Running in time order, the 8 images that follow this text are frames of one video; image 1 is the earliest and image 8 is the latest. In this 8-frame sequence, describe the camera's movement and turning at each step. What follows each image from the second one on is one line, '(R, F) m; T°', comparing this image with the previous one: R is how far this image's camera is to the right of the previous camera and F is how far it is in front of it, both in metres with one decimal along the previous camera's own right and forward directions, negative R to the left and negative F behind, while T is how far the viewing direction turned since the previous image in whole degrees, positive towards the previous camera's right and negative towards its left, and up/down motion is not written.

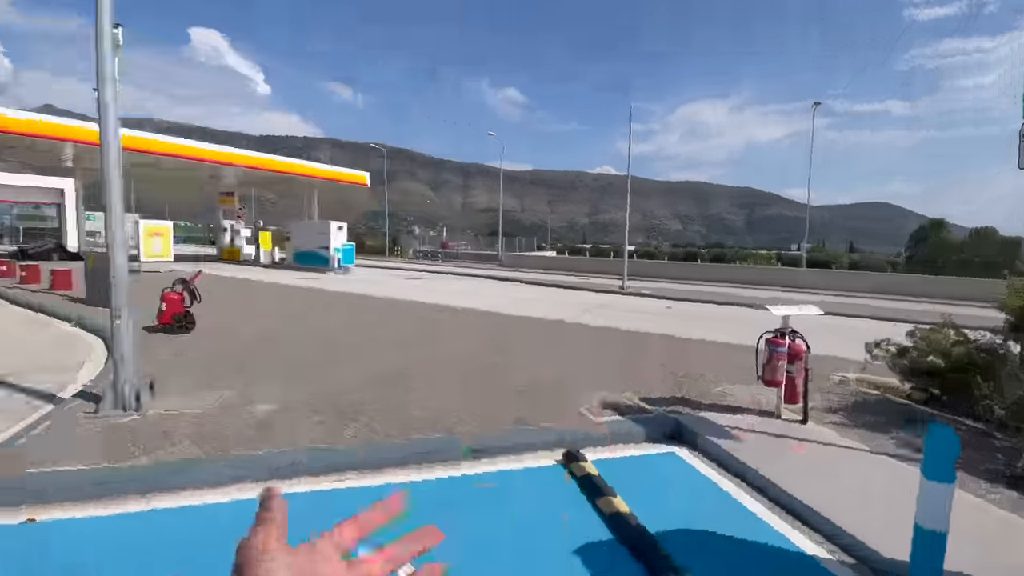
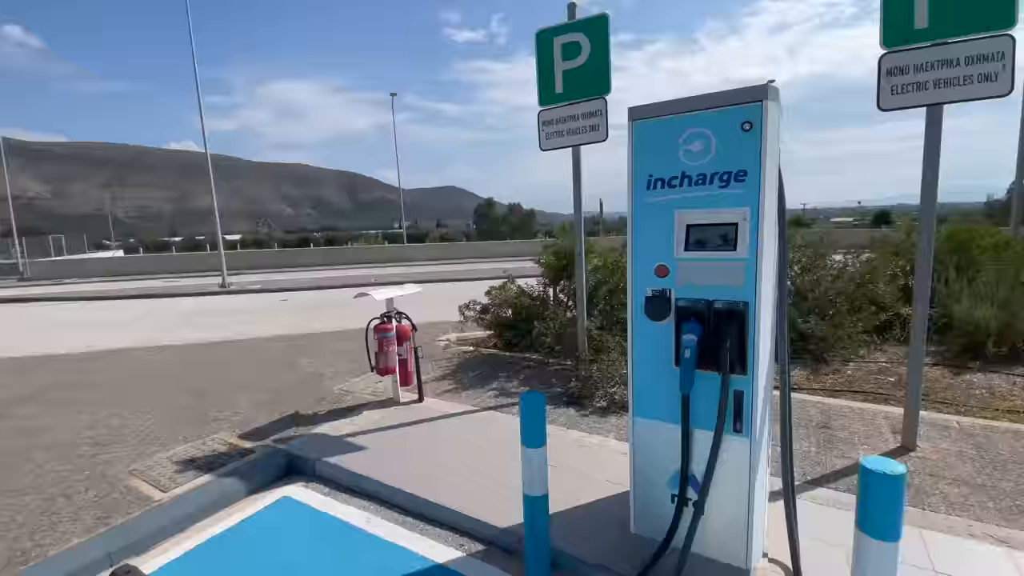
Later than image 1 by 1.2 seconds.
(+0.9, -1.1) m; -31°
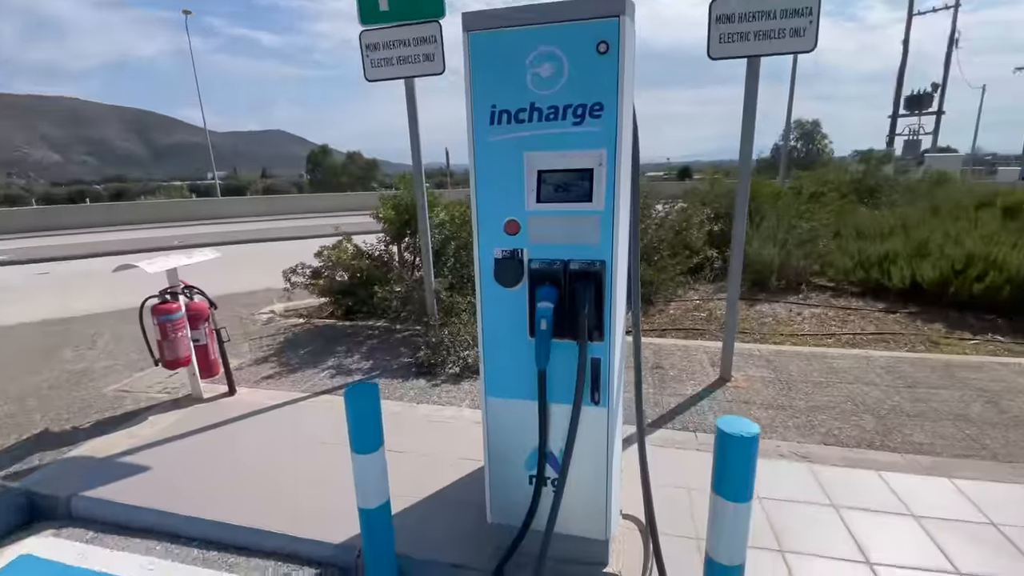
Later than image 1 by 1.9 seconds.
(+0.1, +0.5) m; +18°
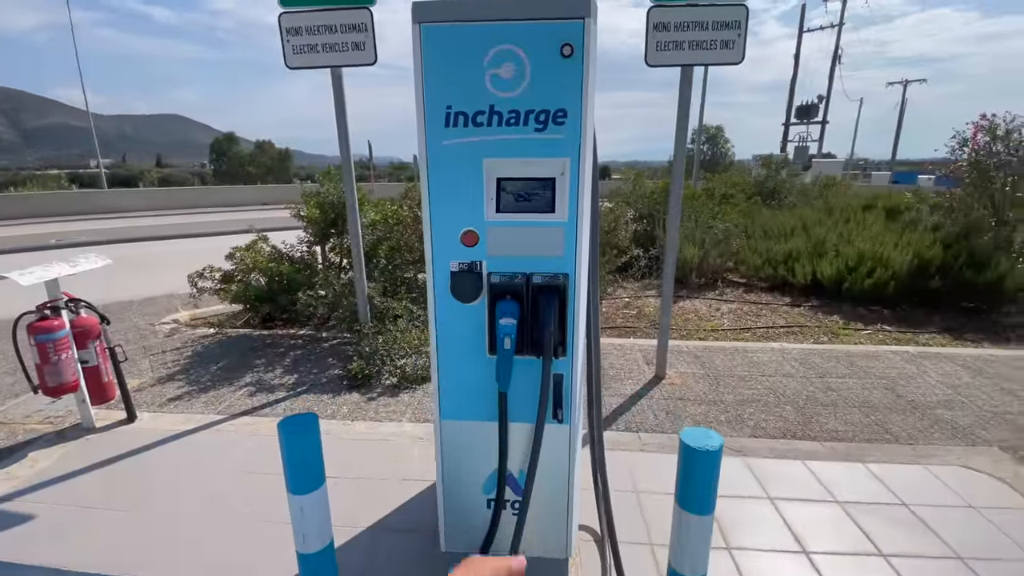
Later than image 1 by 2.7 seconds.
(-0.1, +0.1) m; +9°
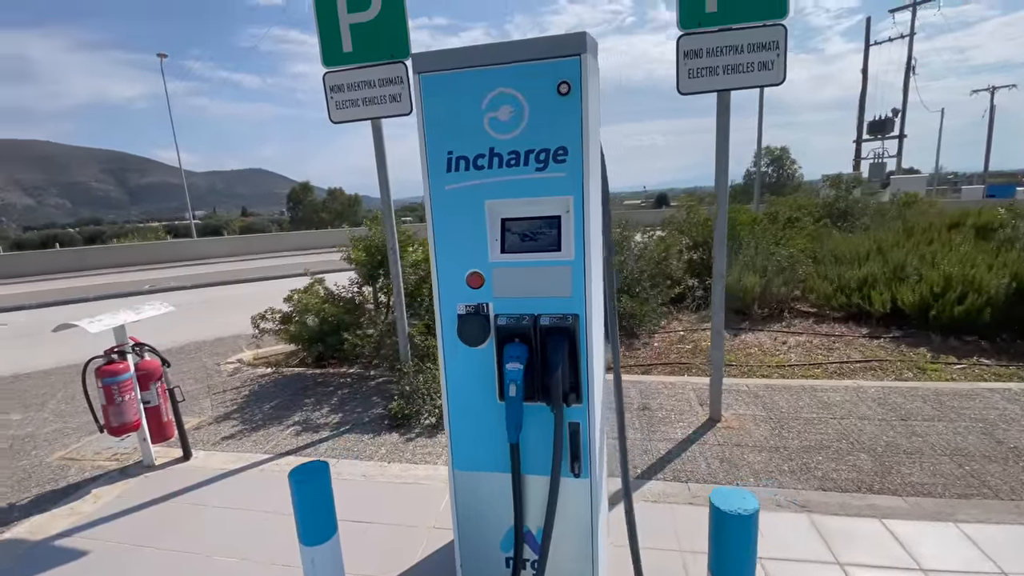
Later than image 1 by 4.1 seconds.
(+0.2, +0.1) m; -7°
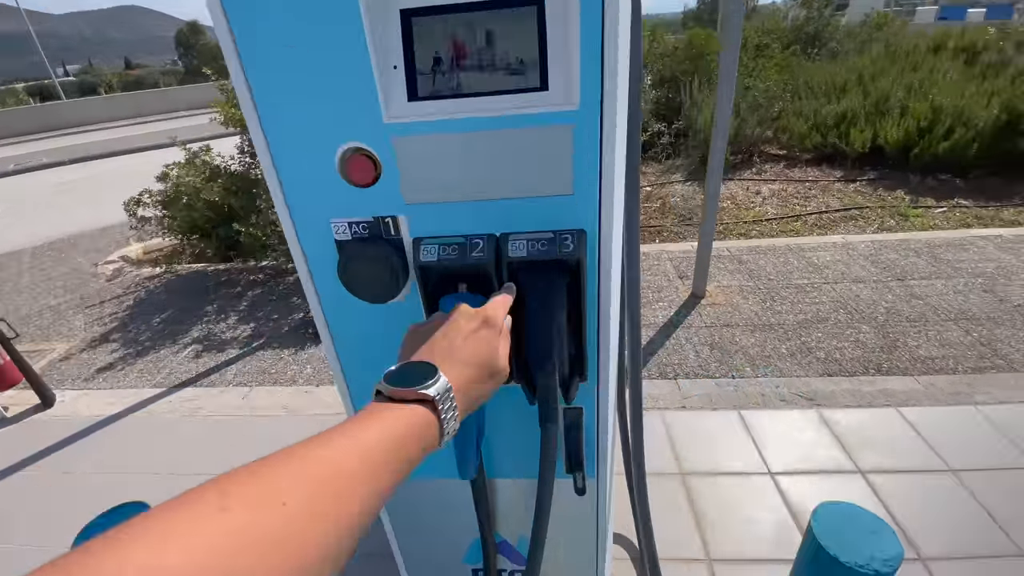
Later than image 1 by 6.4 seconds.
(0.0, +0.9) m; +6°
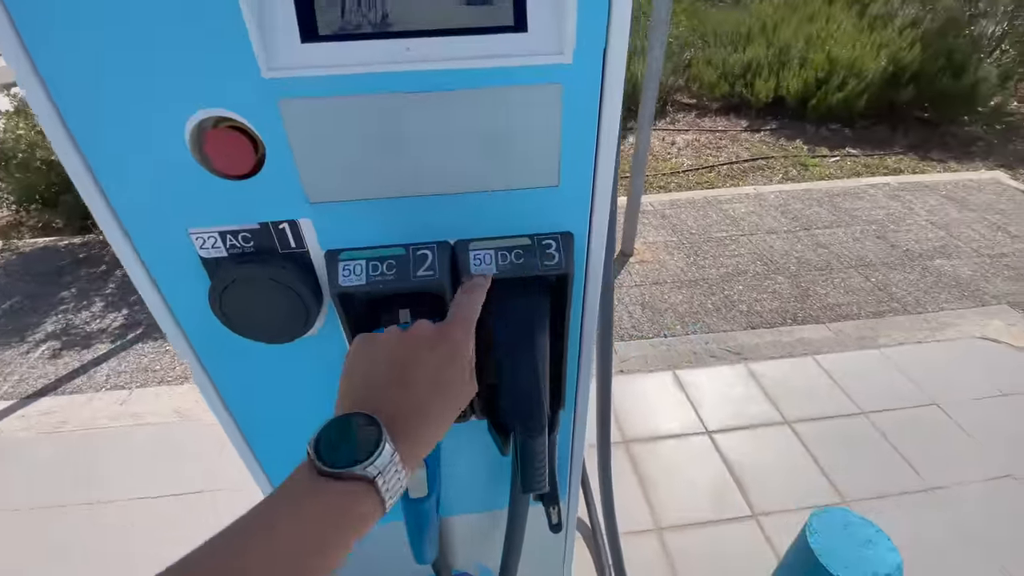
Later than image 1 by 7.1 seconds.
(-0.1, +0.2) m; +10°
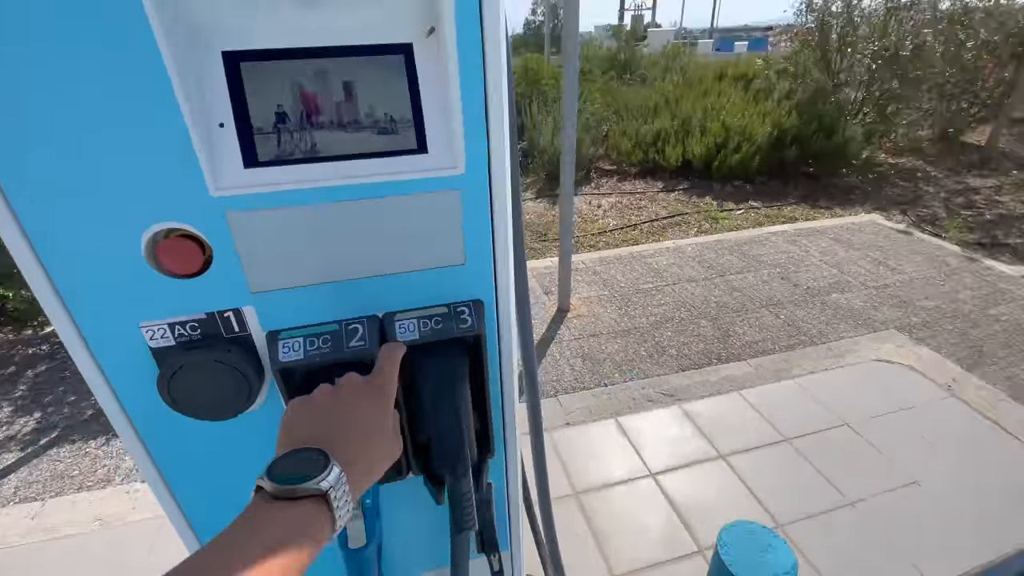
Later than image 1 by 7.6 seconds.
(0.0, -0.1) m; +7°
